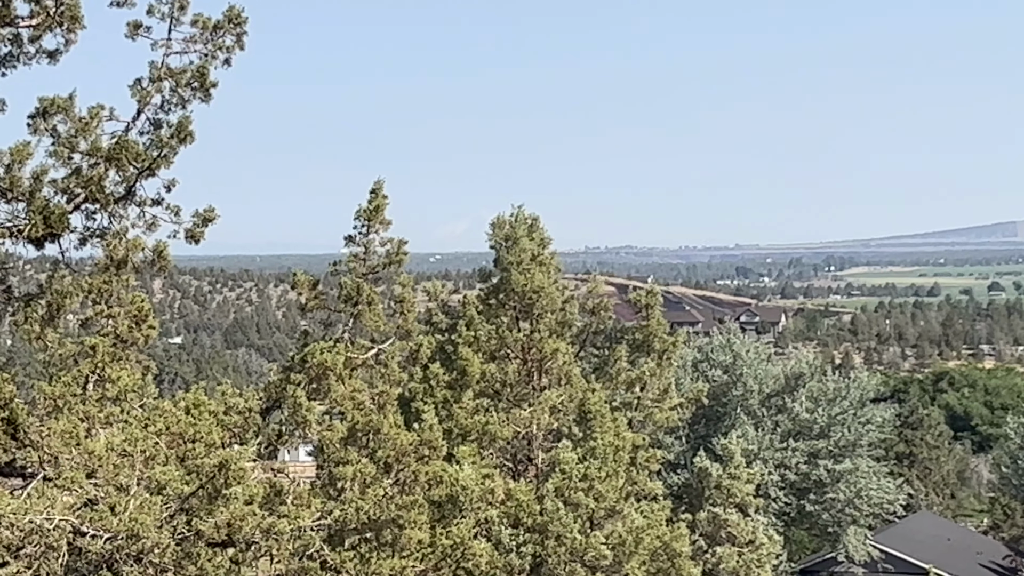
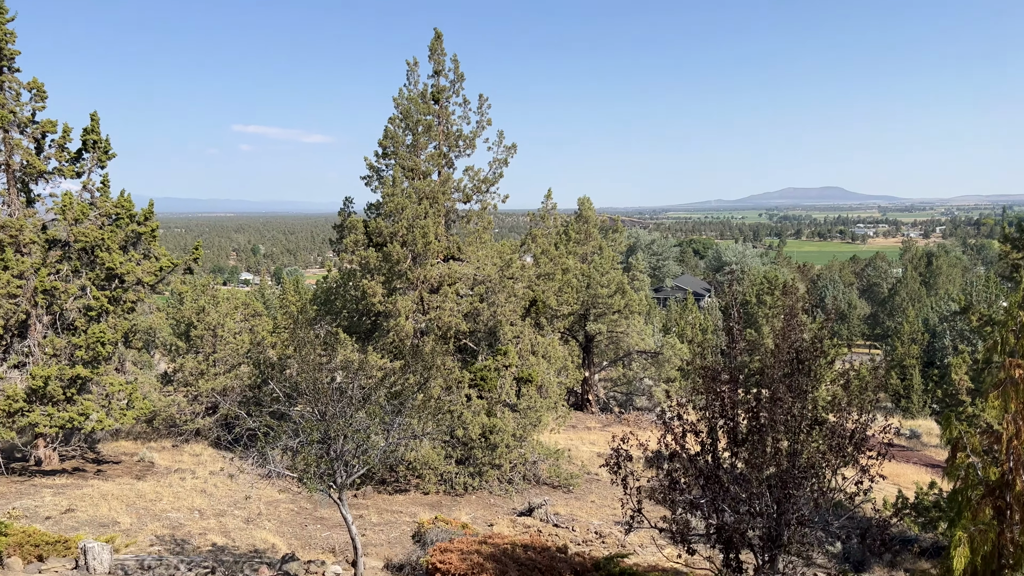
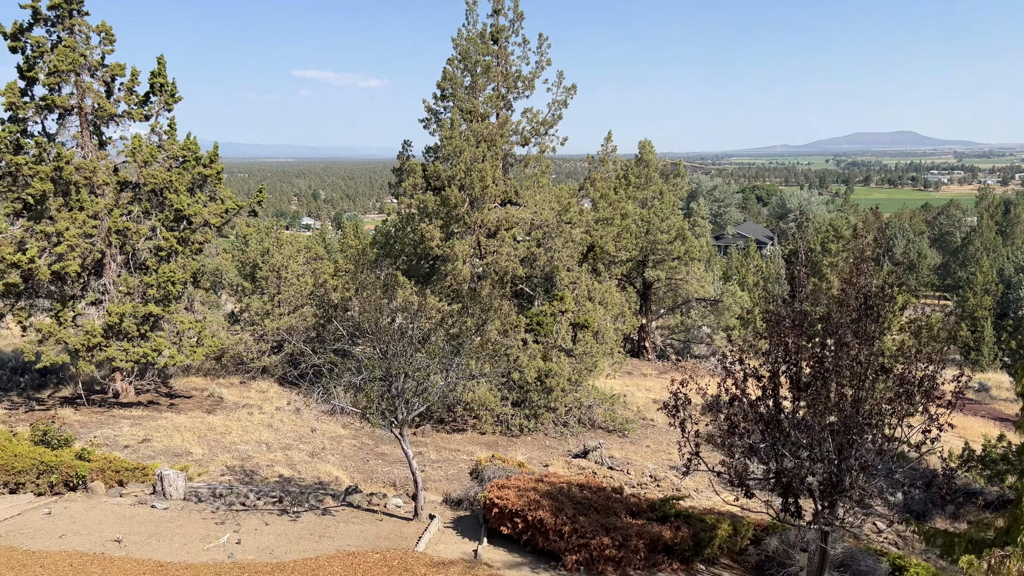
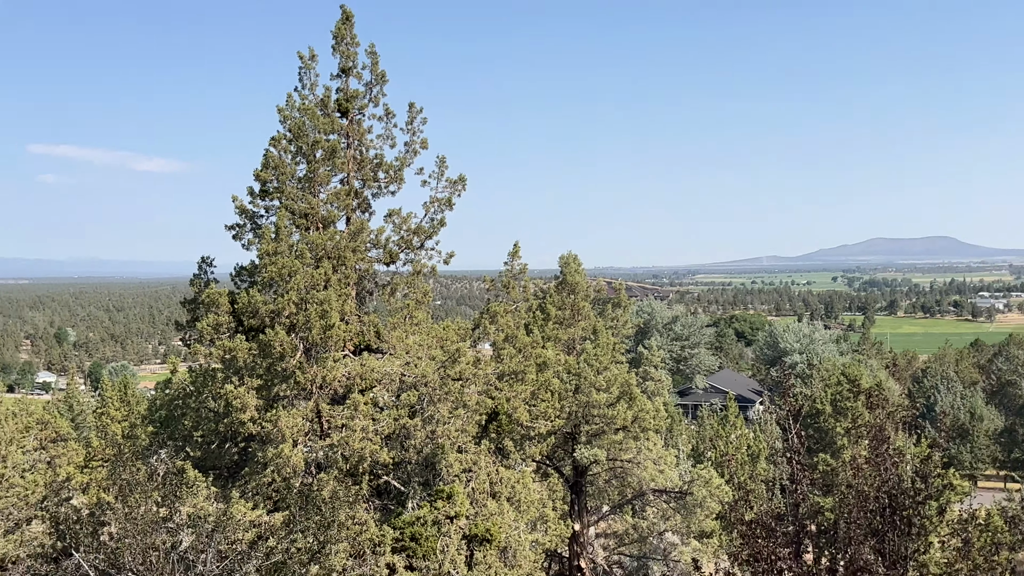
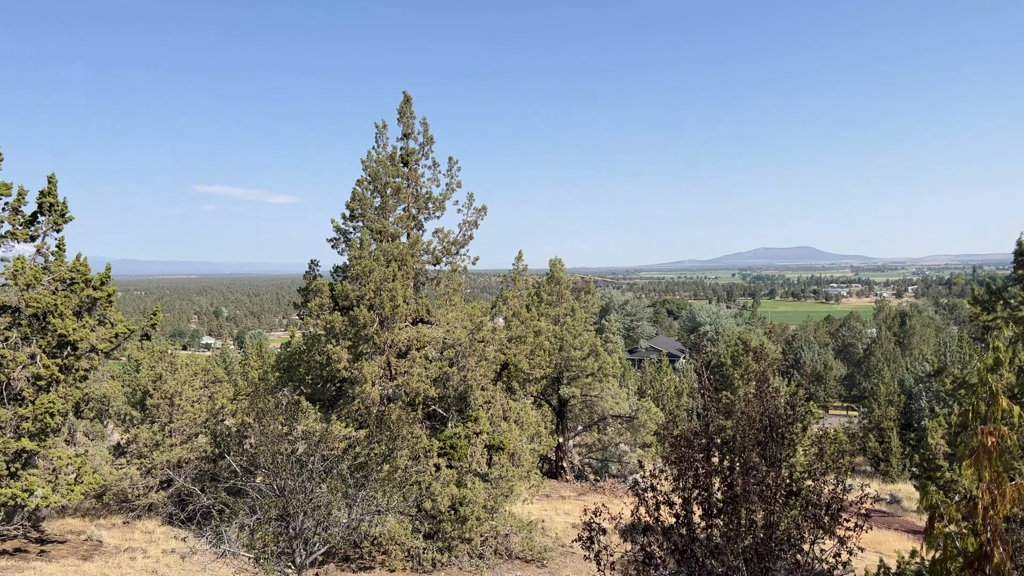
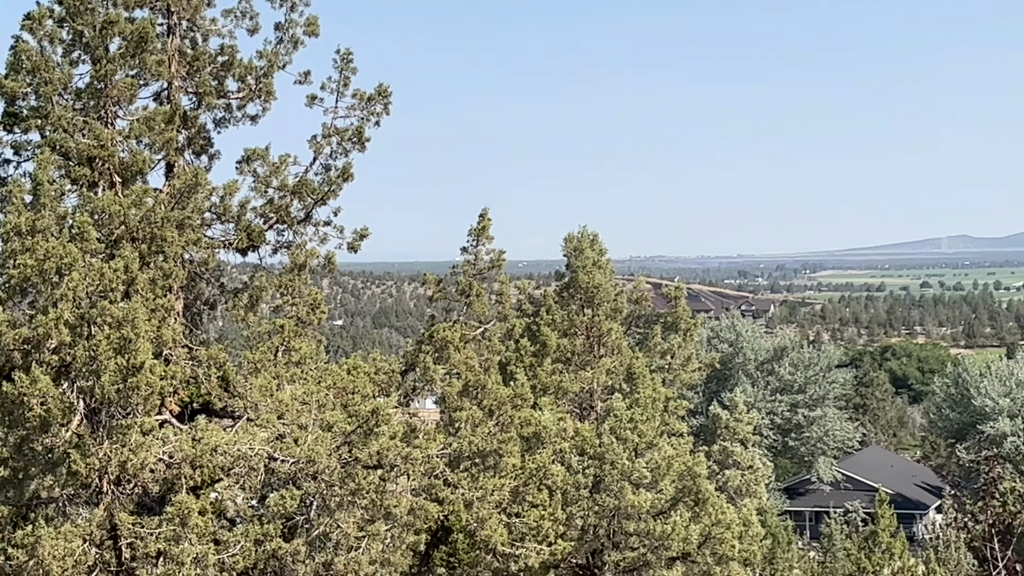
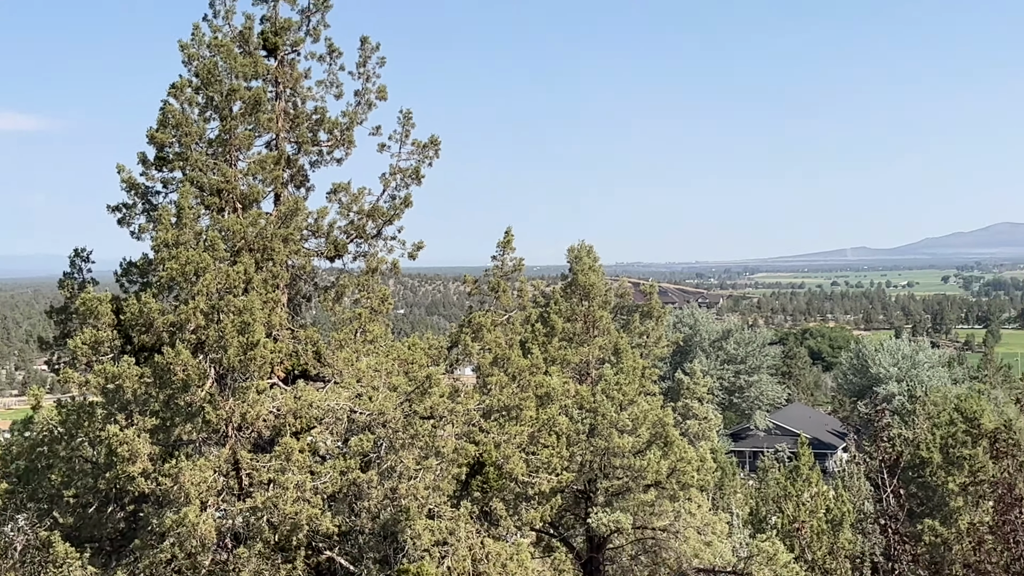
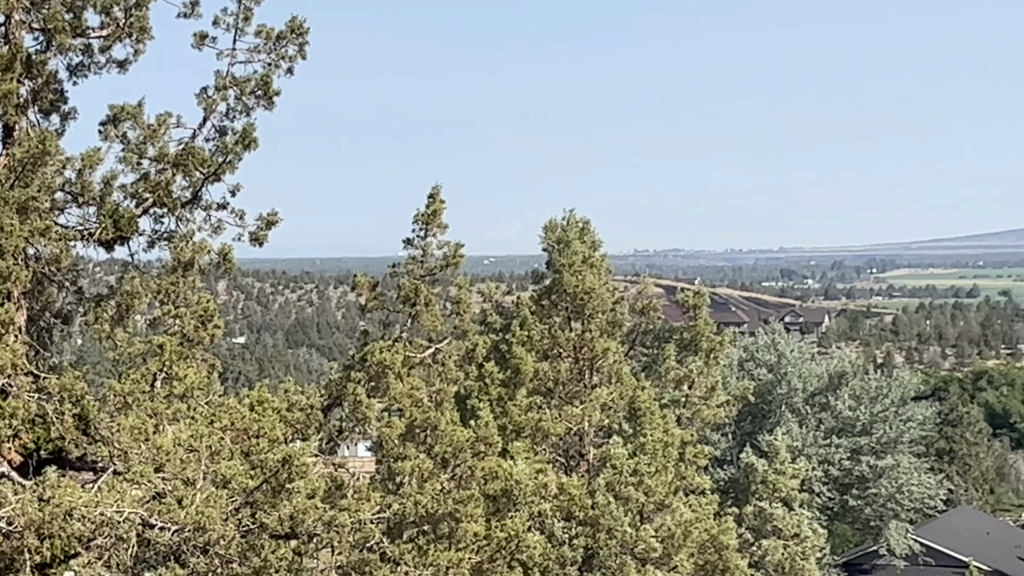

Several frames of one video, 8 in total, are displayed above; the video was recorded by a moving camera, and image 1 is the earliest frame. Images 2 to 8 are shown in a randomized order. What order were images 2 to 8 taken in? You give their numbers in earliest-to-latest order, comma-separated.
8, 6, 7, 4, 5, 2, 3
